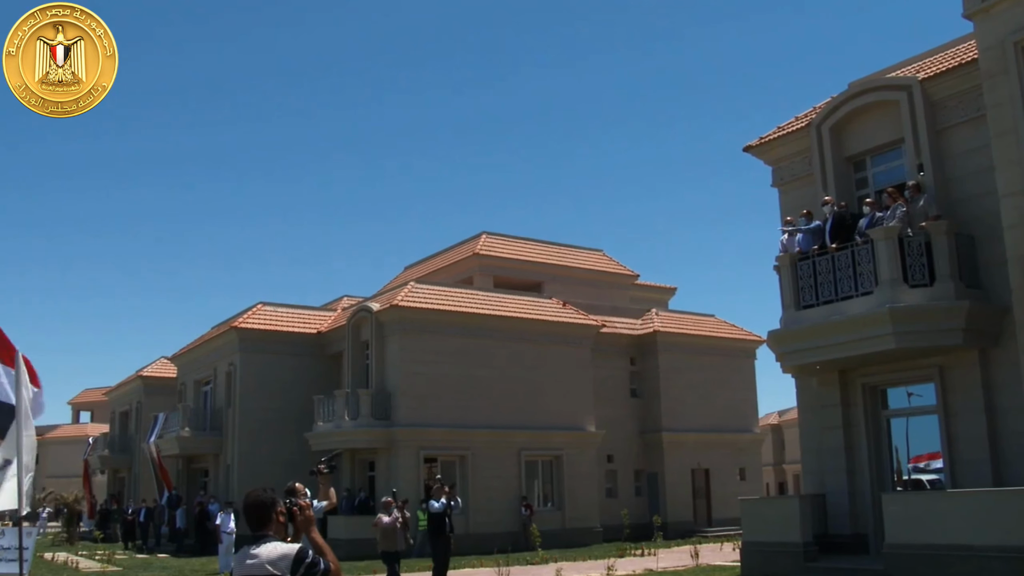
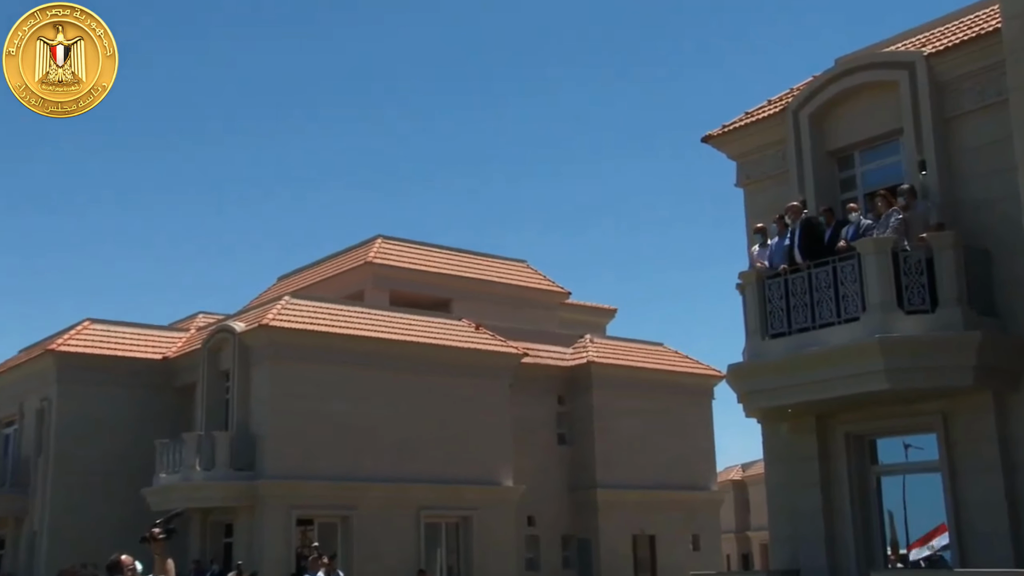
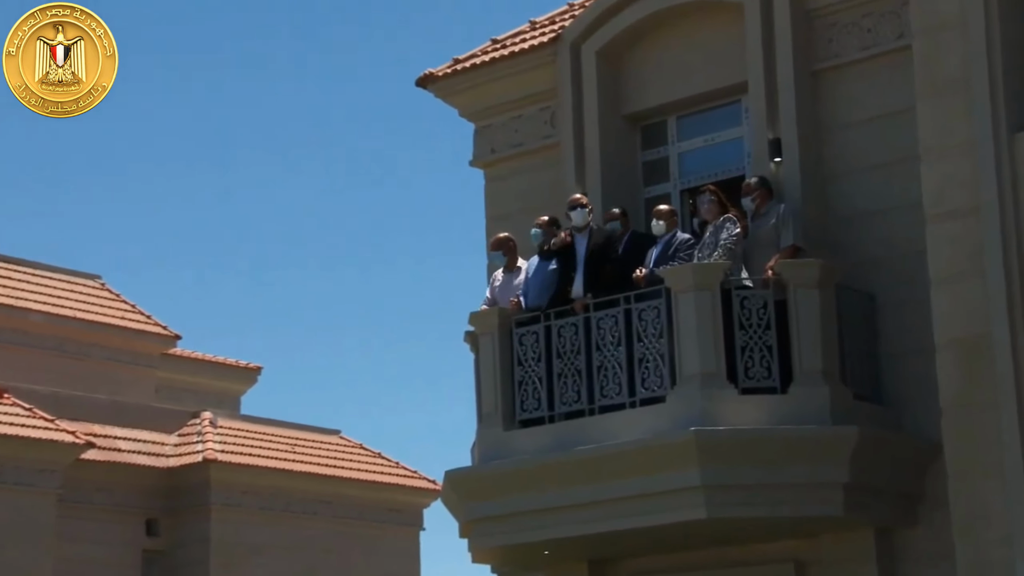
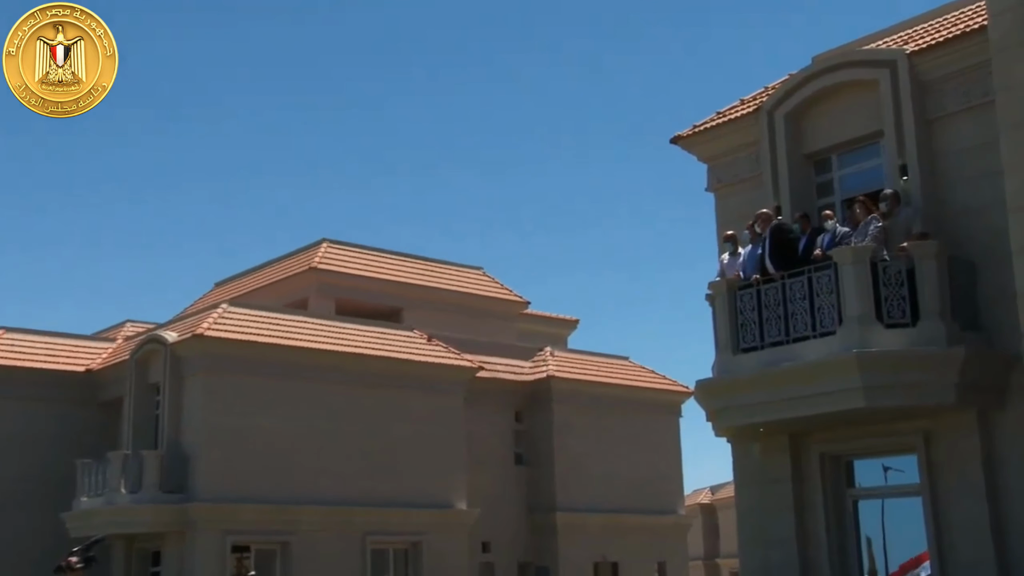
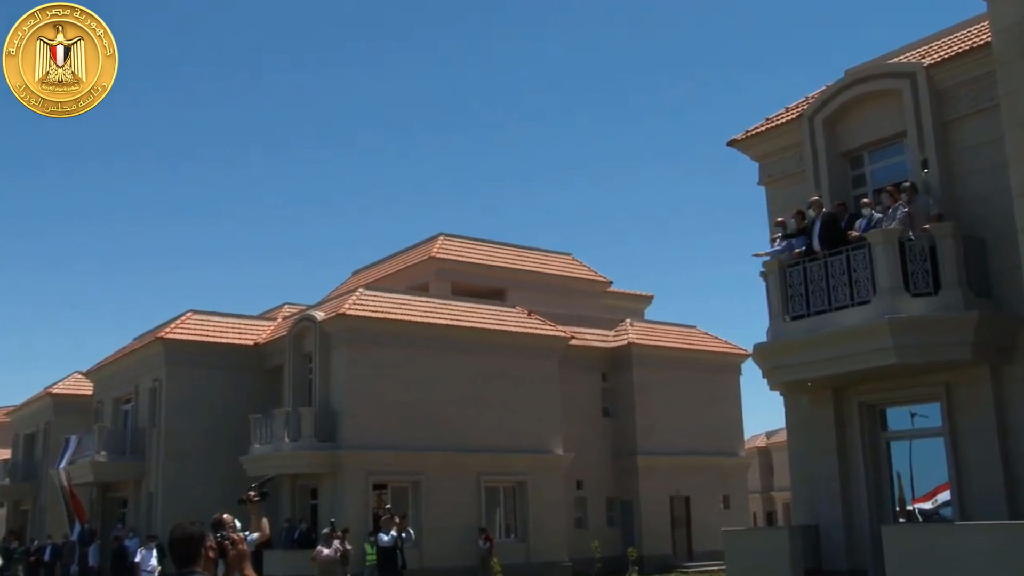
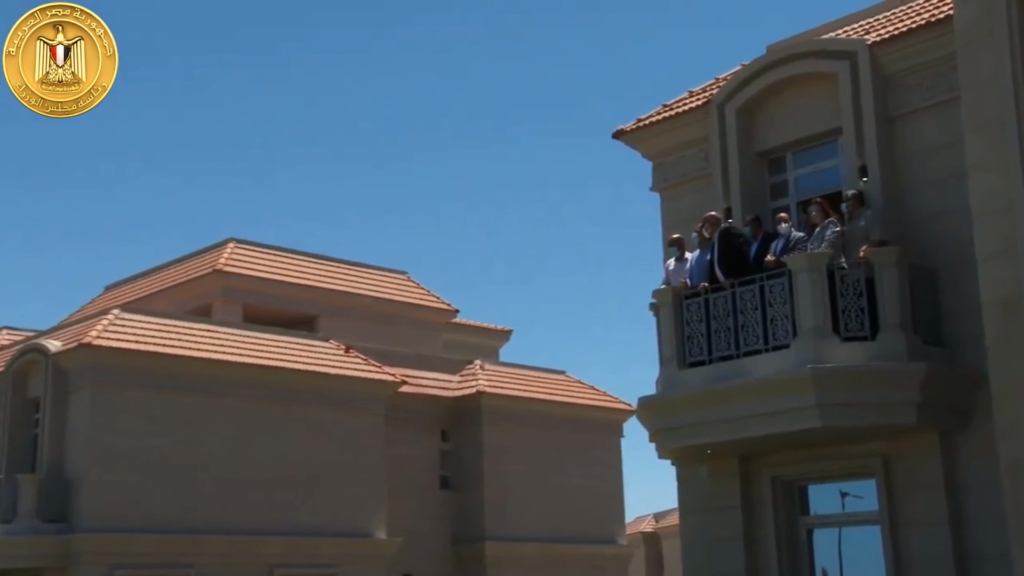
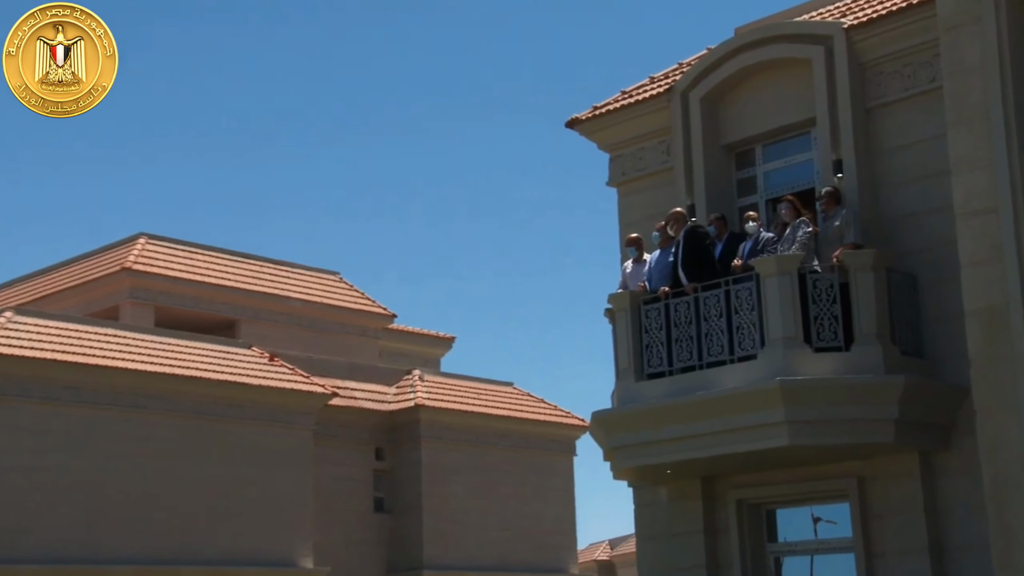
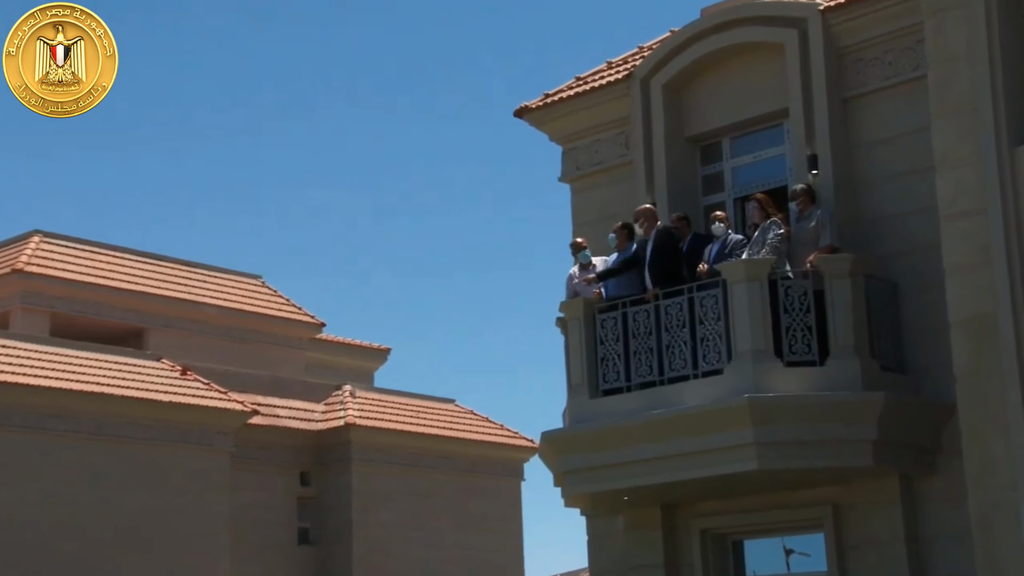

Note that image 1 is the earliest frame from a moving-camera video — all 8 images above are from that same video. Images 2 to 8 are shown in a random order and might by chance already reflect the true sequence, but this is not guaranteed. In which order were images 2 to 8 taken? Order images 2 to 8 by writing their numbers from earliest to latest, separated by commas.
5, 2, 4, 6, 7, 8, 3
